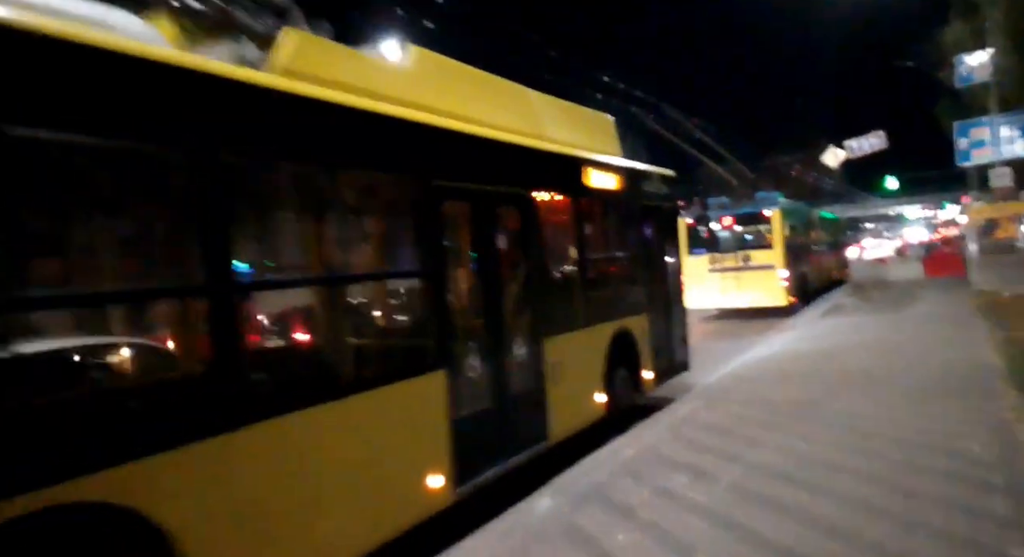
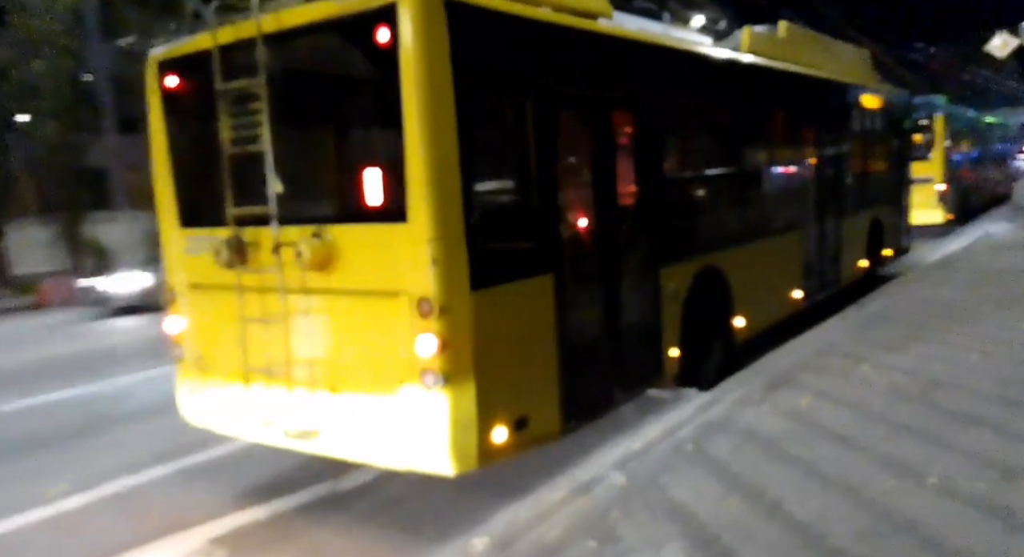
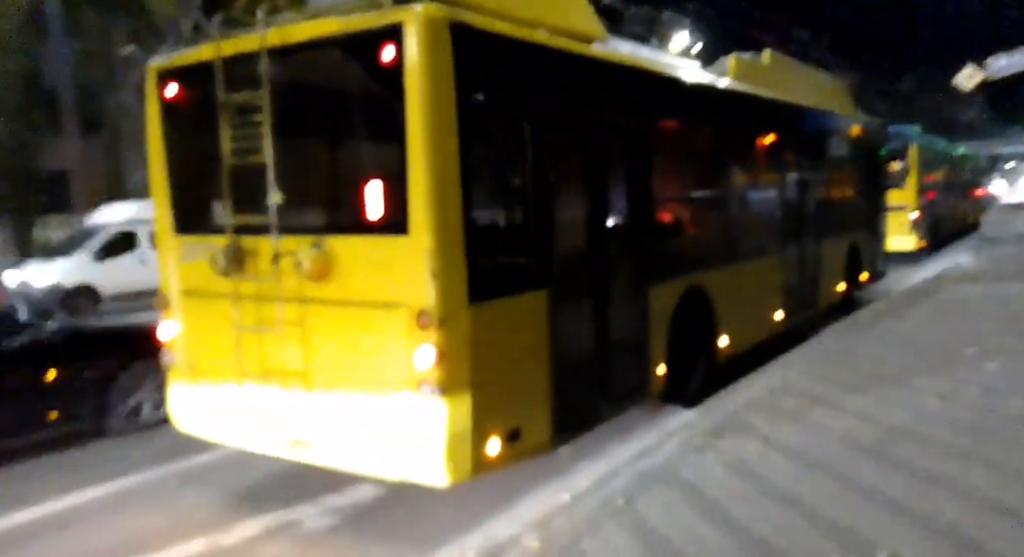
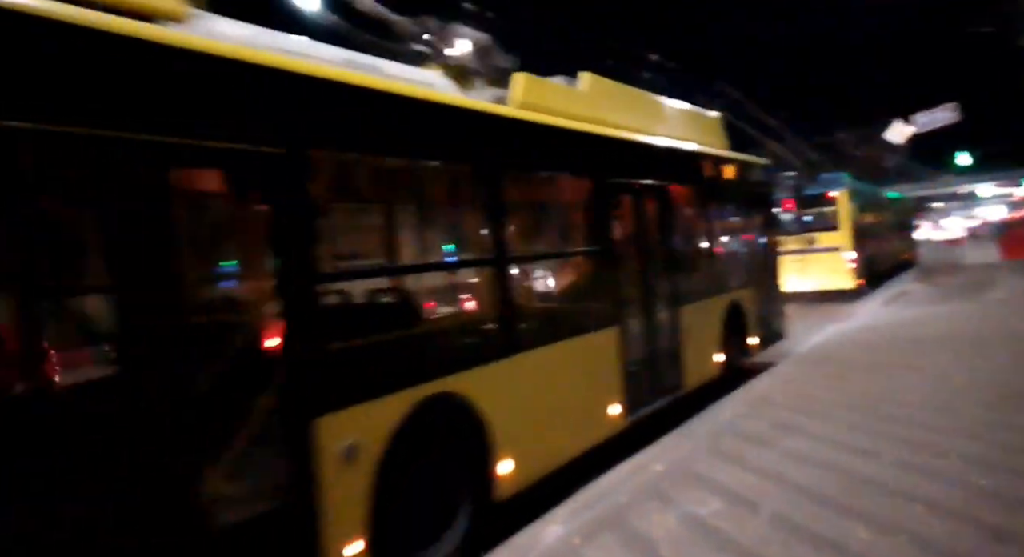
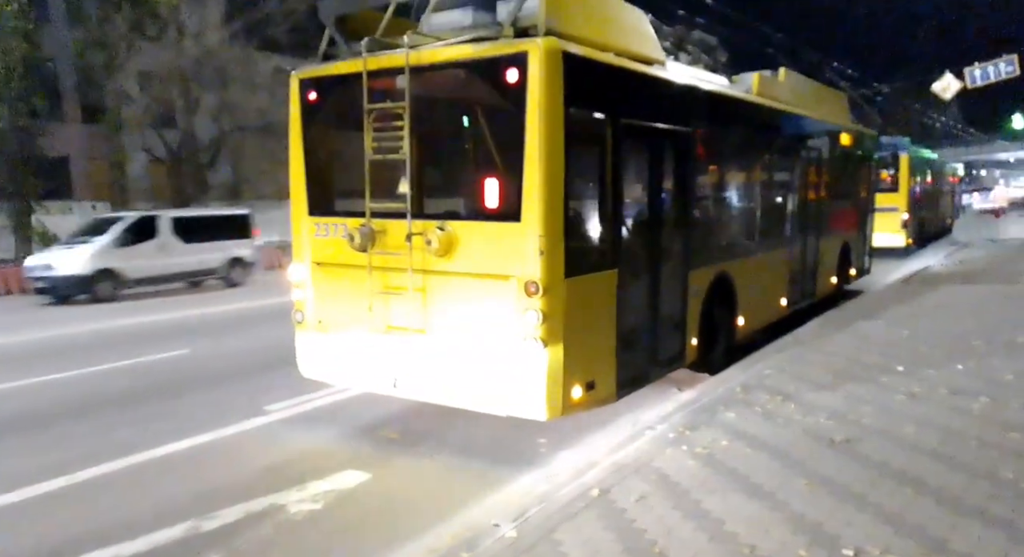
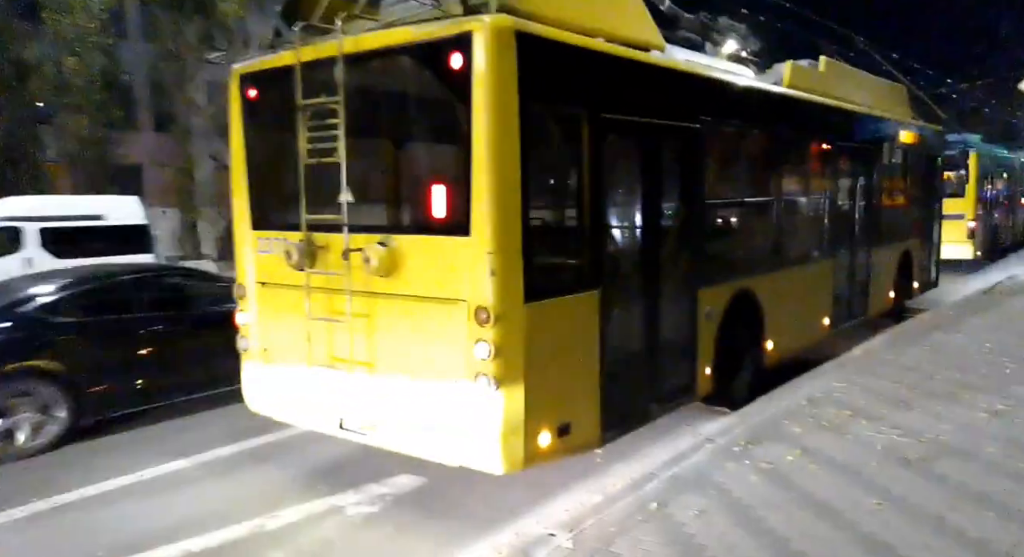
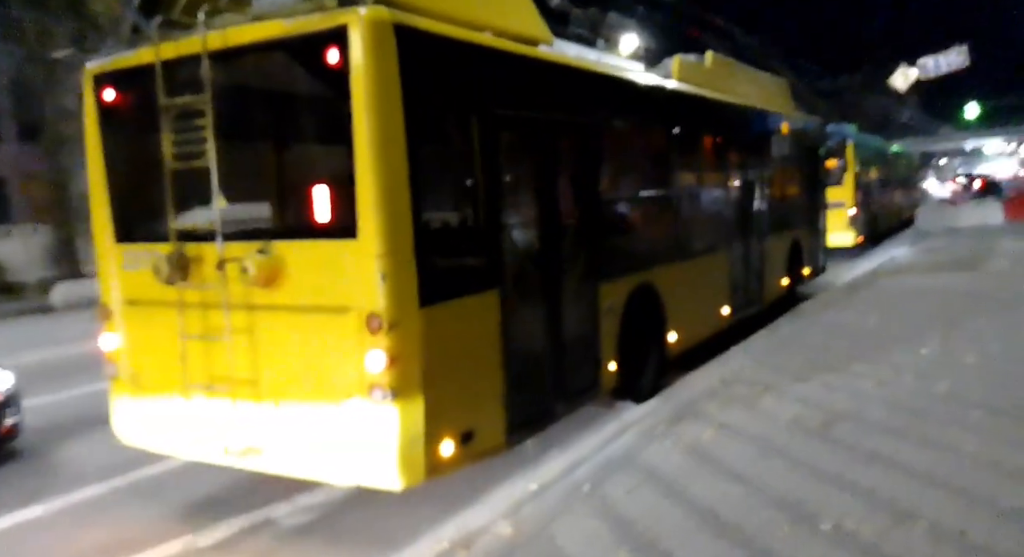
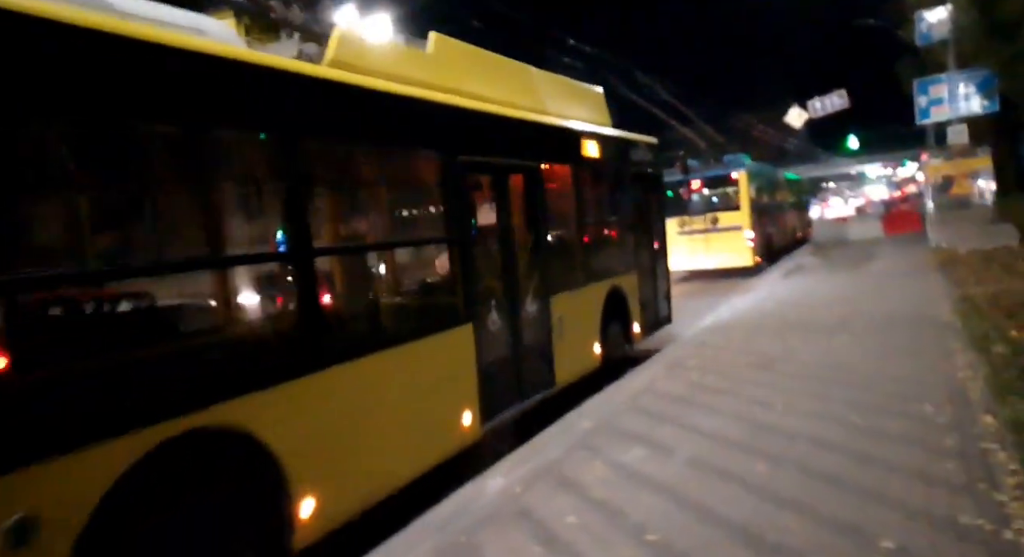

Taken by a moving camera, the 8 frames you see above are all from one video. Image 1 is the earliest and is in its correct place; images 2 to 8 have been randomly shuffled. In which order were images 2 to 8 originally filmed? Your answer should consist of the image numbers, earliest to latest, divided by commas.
8, 4, 2, 7, 3, 6, 5
